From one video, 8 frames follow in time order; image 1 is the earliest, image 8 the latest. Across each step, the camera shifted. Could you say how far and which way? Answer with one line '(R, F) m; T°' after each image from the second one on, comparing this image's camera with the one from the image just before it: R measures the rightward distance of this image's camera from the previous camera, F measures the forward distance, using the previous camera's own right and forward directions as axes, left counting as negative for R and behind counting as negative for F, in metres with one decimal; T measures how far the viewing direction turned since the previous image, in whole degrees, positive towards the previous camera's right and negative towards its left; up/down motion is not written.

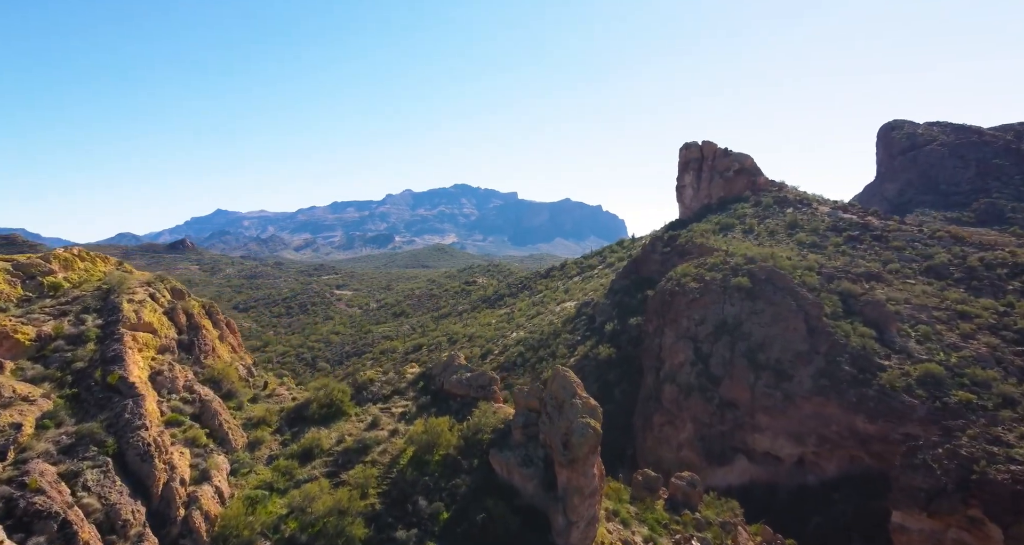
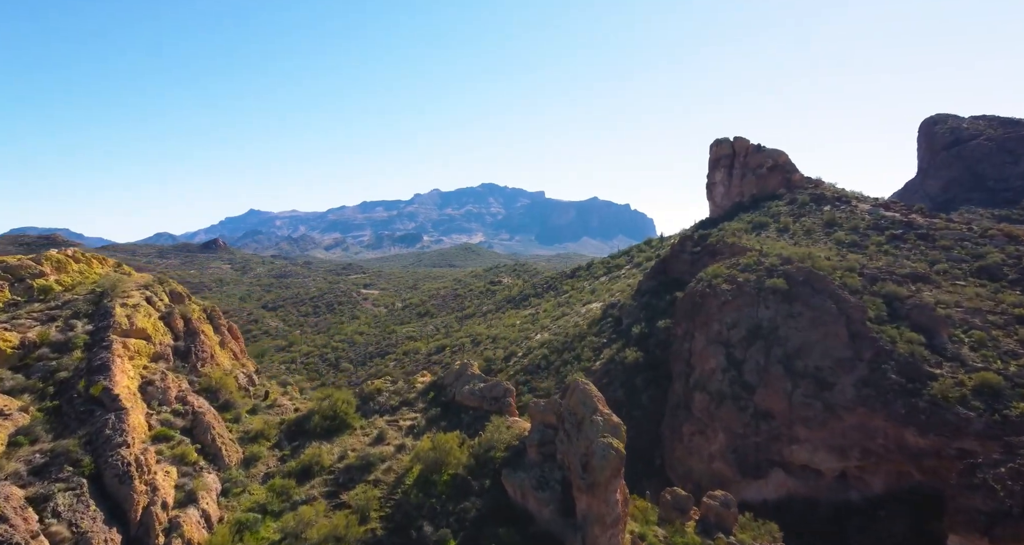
(+0.3, +1.5) m; -2°
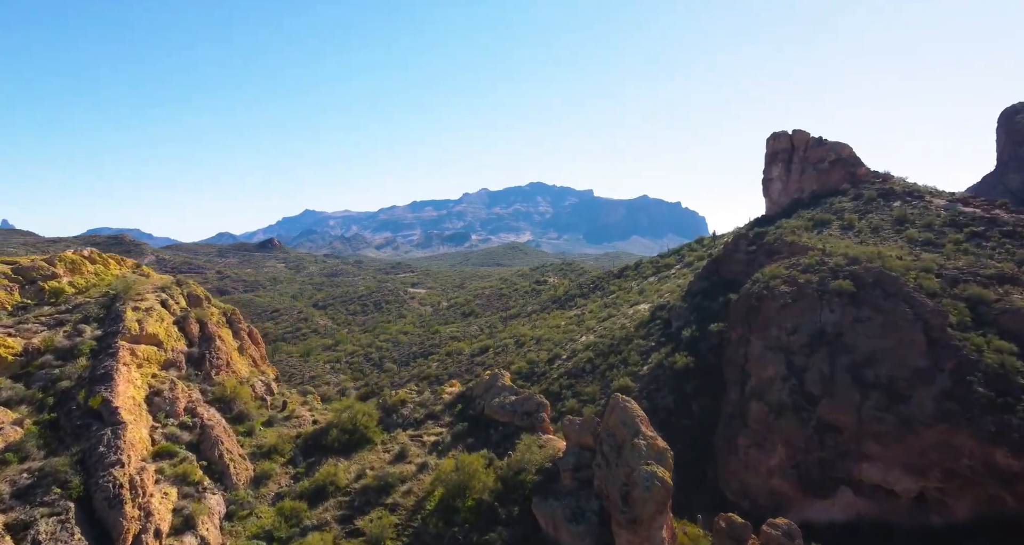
(+0.3, +1.7) m; -4°
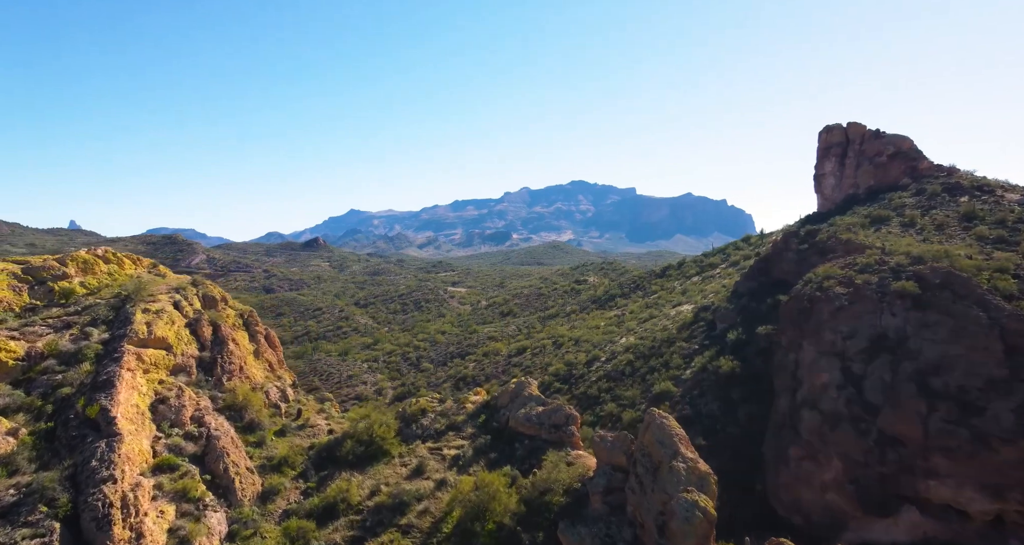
(+0.3, +1.3) m; -4°
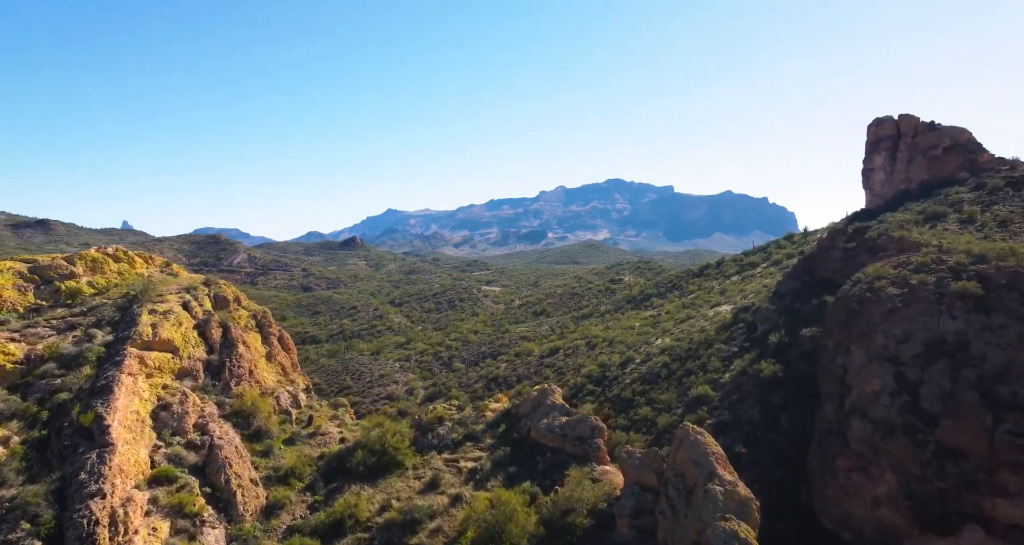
(+0.3, +1.1) m; -3°
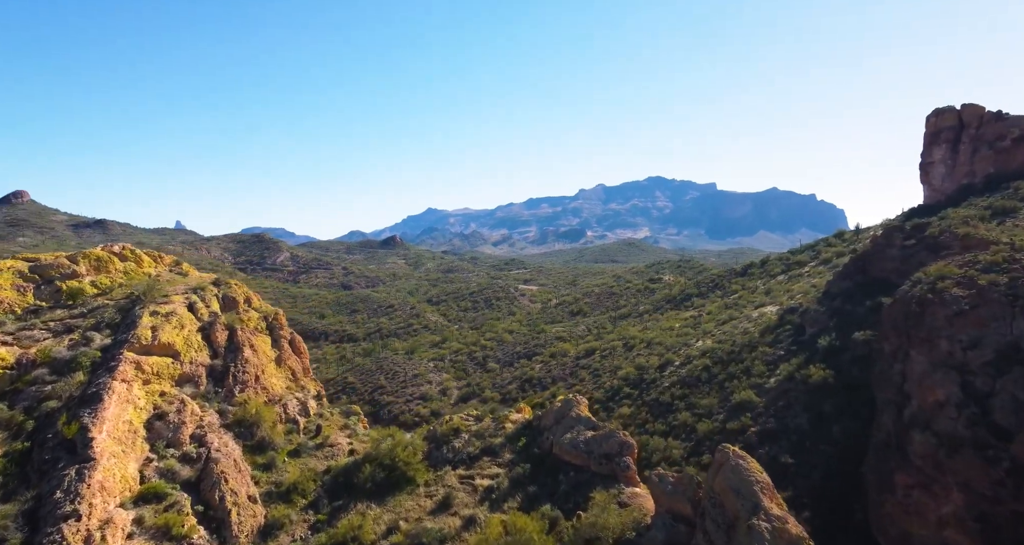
(+0.3, +1.3) m; -3°
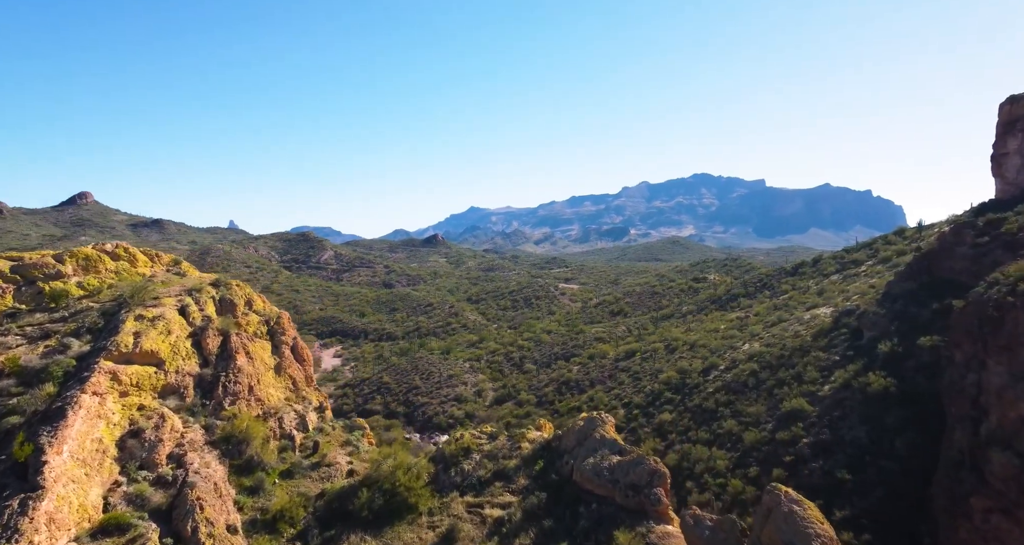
(+0.5, +1.7) m; -4°
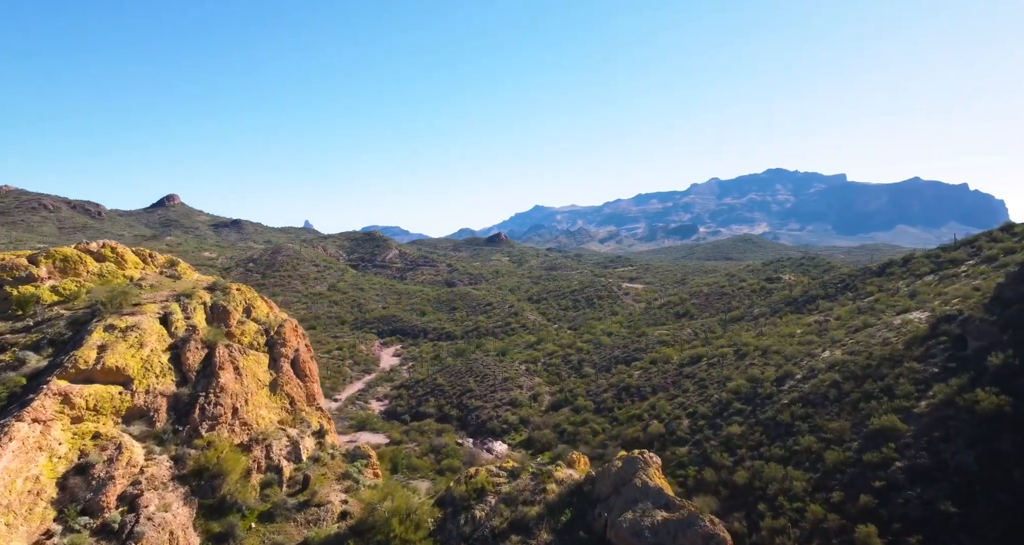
(+0.6, +2.5) m; -6°
